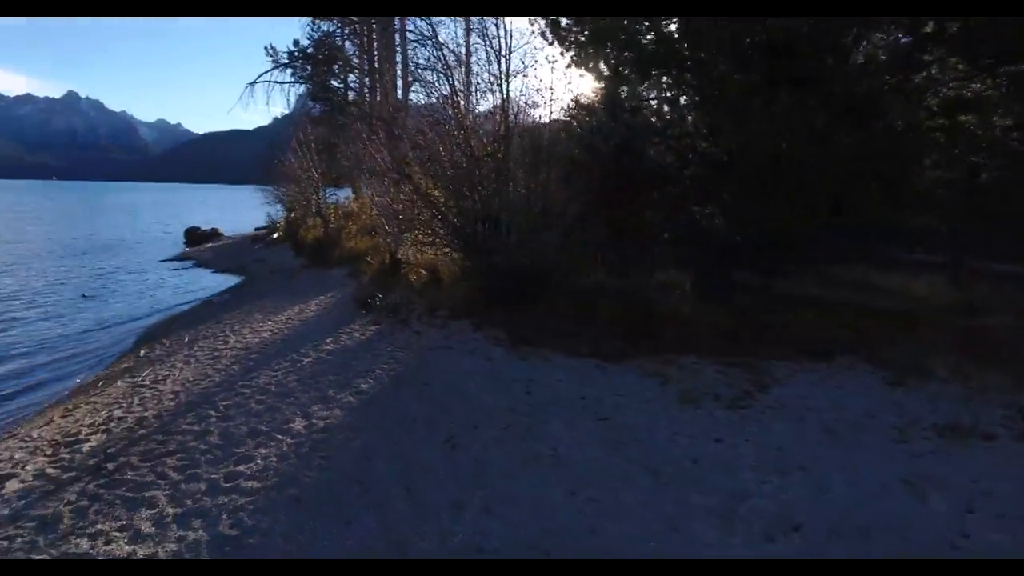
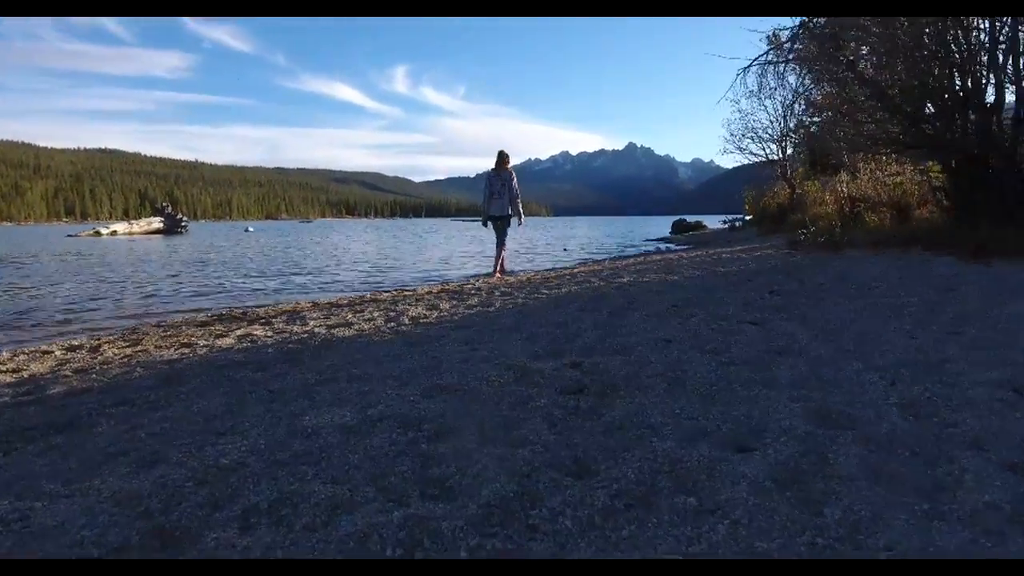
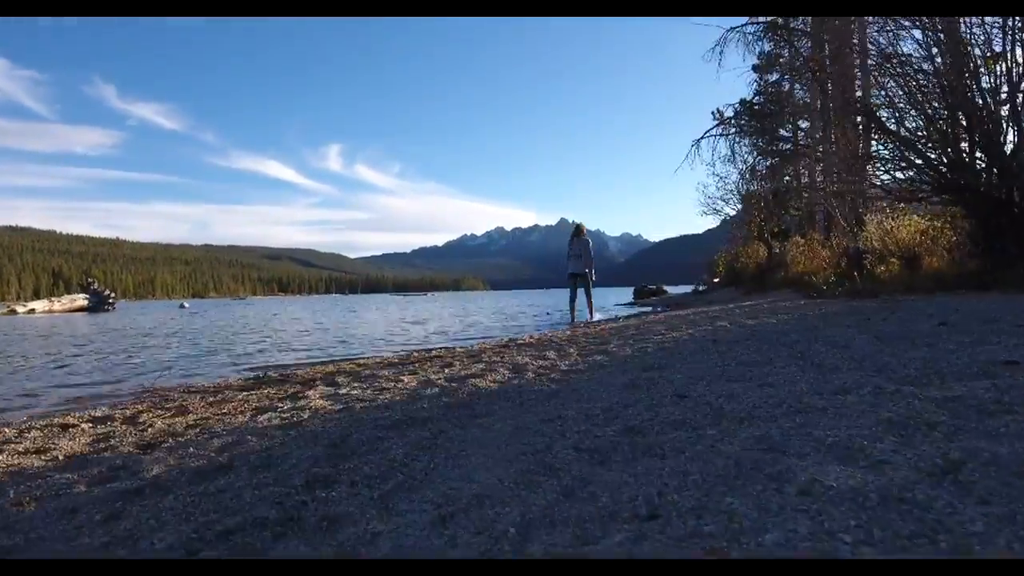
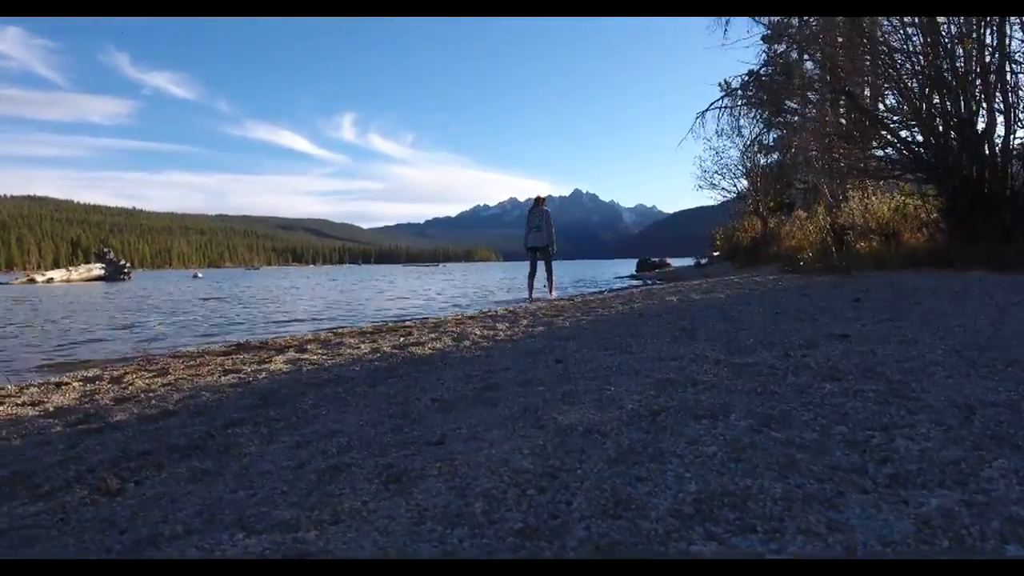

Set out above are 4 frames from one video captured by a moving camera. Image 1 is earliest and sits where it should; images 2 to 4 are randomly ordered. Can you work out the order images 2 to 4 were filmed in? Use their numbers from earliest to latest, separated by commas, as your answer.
2, 4, 3
